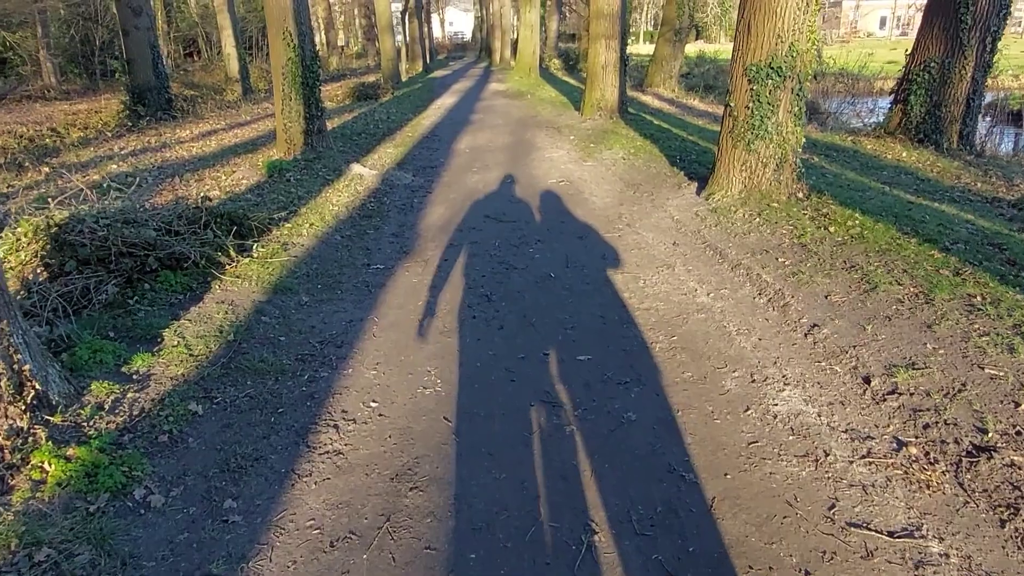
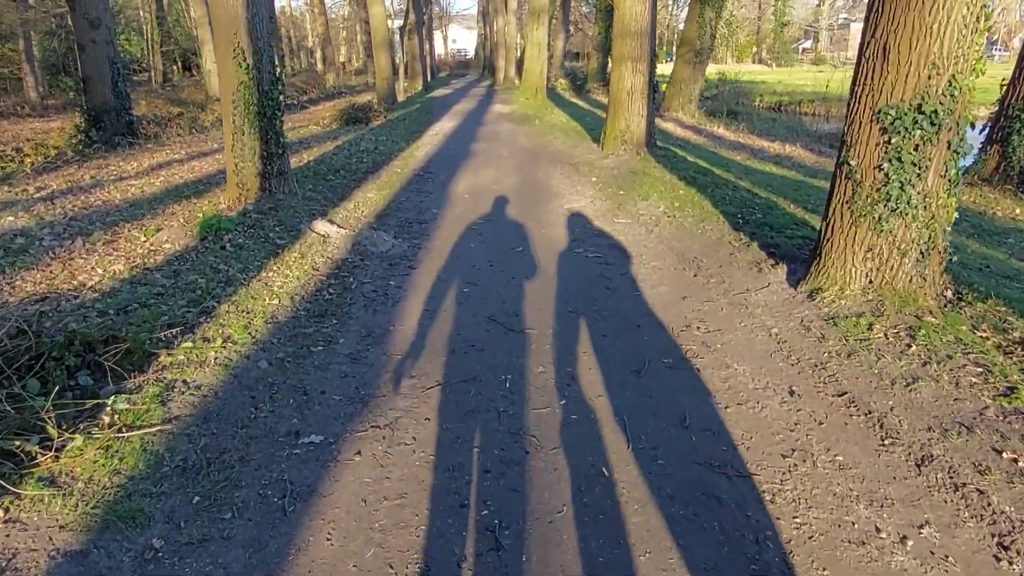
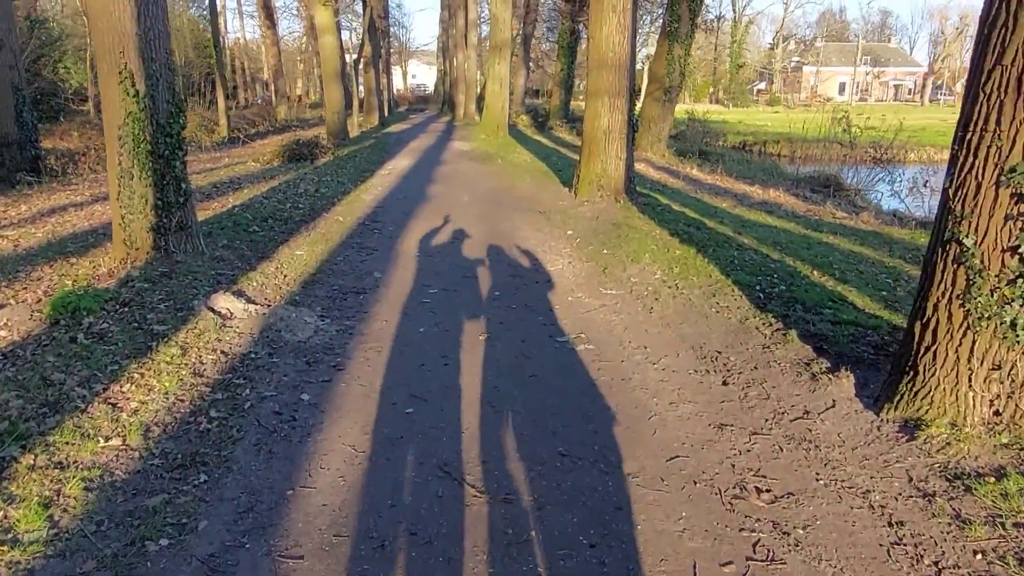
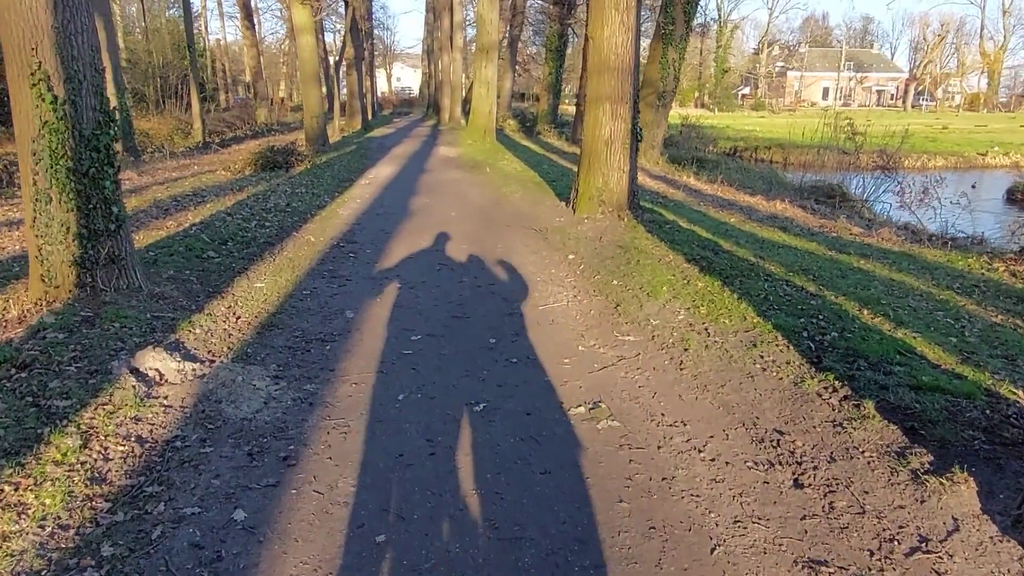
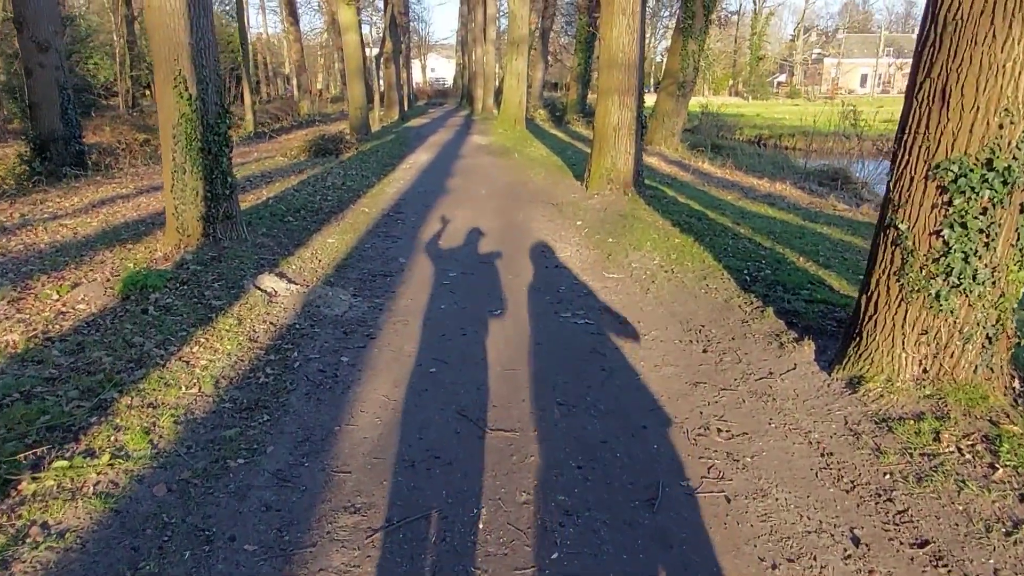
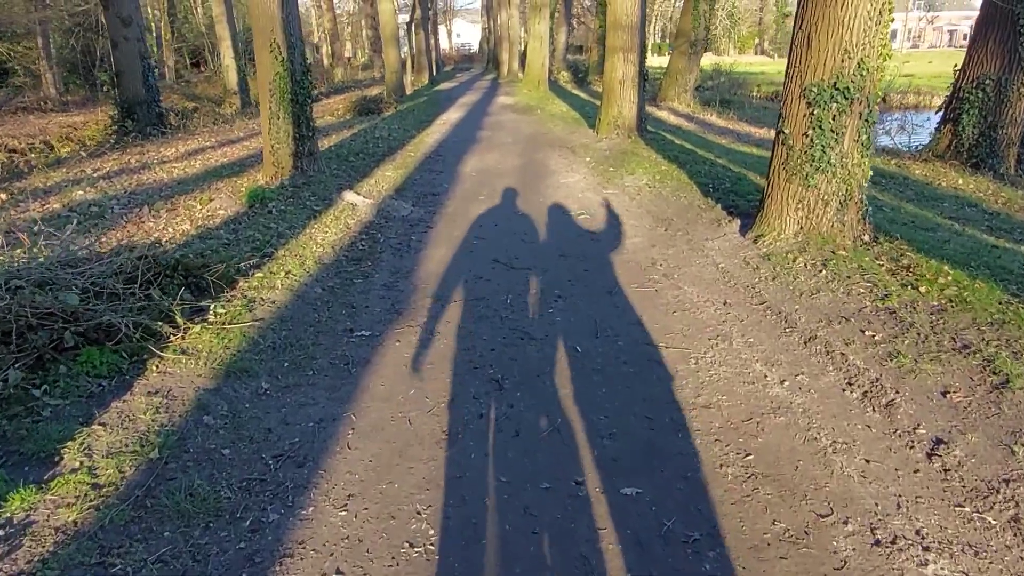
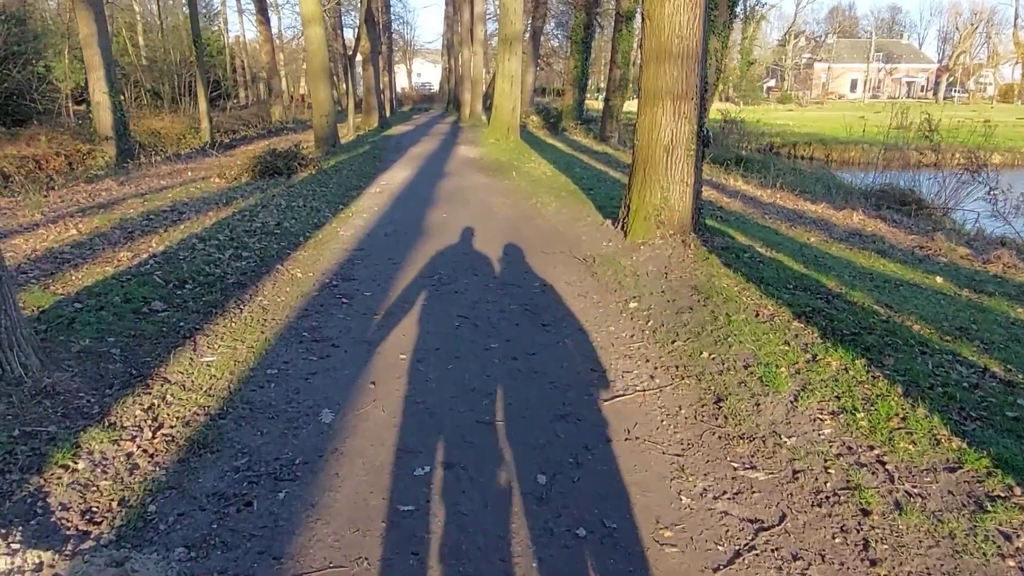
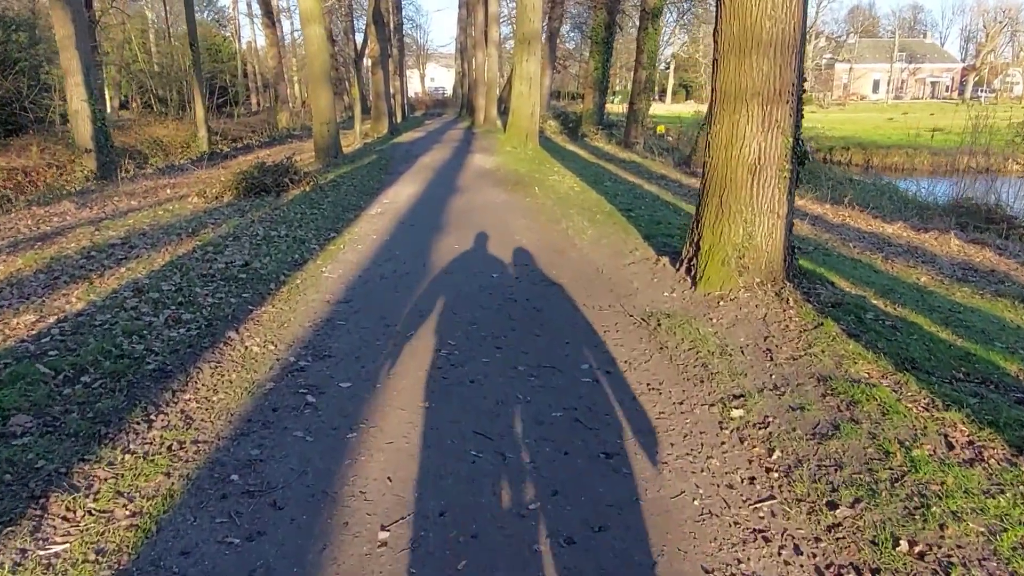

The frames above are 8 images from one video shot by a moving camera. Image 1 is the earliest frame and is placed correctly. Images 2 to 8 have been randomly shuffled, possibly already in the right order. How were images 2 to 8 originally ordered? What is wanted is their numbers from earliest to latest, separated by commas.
6, 2, 5, 3, 4, 7, 8
